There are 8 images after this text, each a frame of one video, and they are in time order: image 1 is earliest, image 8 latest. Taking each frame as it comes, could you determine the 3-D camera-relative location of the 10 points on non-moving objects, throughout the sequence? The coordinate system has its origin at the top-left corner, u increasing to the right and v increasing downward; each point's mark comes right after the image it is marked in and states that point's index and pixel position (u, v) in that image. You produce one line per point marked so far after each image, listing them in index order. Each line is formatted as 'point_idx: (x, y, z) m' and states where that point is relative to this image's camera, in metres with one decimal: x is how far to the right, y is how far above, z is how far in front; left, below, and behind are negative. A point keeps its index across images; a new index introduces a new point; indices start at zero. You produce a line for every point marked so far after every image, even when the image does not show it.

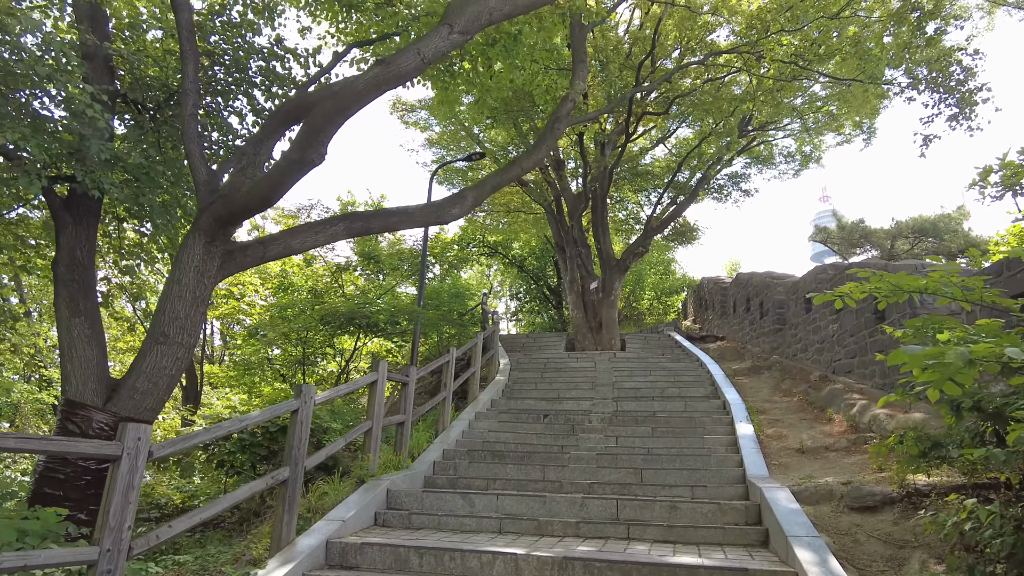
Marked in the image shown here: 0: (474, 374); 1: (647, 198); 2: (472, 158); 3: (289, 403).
0: (-0.6, -1.3, +9.5) m
1: (+3.3, +2.2, +15.9) m
2: (-0.7, +2.4, +12.1) m
3: (-1.5, -0.7, +4.3) m
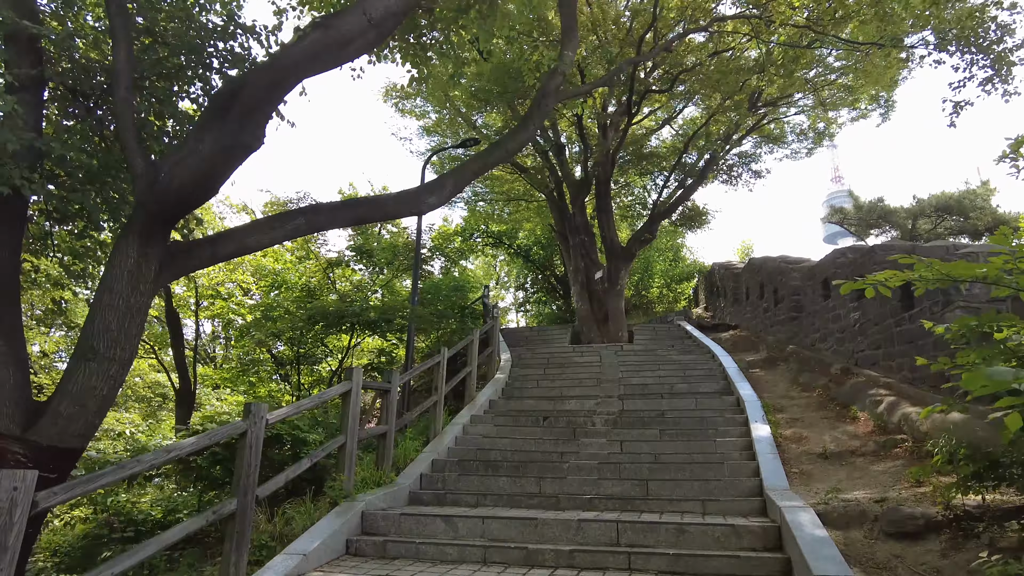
0: (-0.6, -1.2, +8.9) m
1: (+3.3, +2.5, +15.2) m
2: (-0.8, +2.6, +11.5) m
3: (-1.6, -0.8, +3.7) m
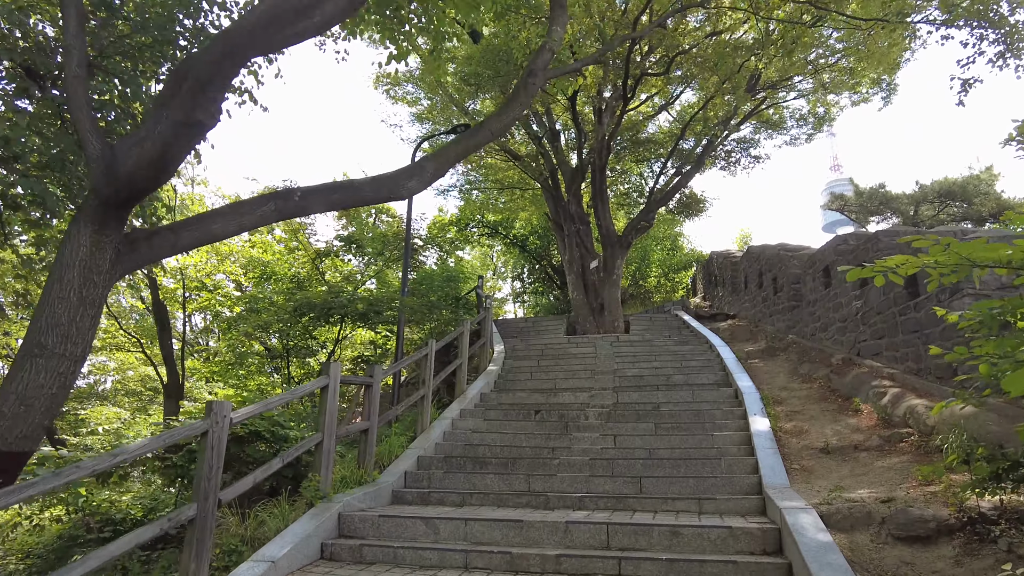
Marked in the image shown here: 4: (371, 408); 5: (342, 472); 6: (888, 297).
0: (-0.7, -1.0, +8.7) m
1: (+3.1, +2.7, +14.9) m
2: (-0.9, +2.7, +11.2) m
3: (-1.7, -0.7, +3.5) m
4: (-1.3, -1.1, +5.7) m
5: (-1.4, -1.5, +5.4) m
6: (+3.9, -0.1, +6.8) m
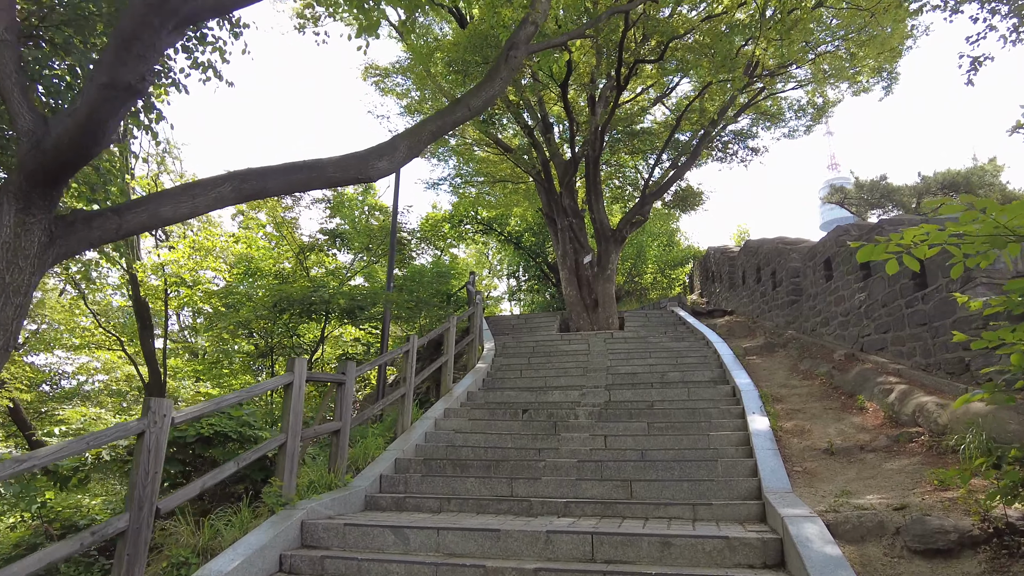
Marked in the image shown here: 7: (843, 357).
0: (-0.8, -1.0, +8.3) m
1: (+3.0, +2.8, +14.5) m
2: (-1.1, +2.8, +10.8) m
3: (-1.8, -0.7, +3.1) m
4: (-1.4, -1.0, +5.4) m
5: (-1.5, -1.4, +5.0) m
6: (+3.8, 0.0, +6.5) m
7: (+3.7, -0.8, +7.2) m
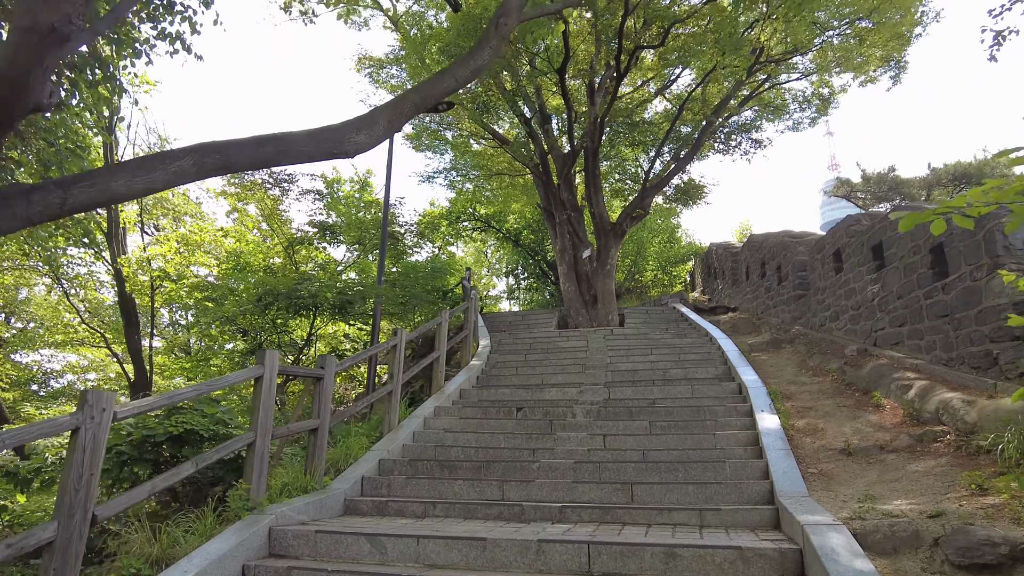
0: (-0.9, -0.9, +7.9) m
1: (+2.9, +2.9, +14.1) m
2: (-1.2, +2.9, +10.4) m
3: (-1.9, -0.6, +2.7) m
4: (-1.5, -0.9, +5.0) m
5: (-1.6, -1.3, +4.6) m
6: (+3.7, +0.1, +6.1) m
7: (+3.6, -0.7, +6.9) m
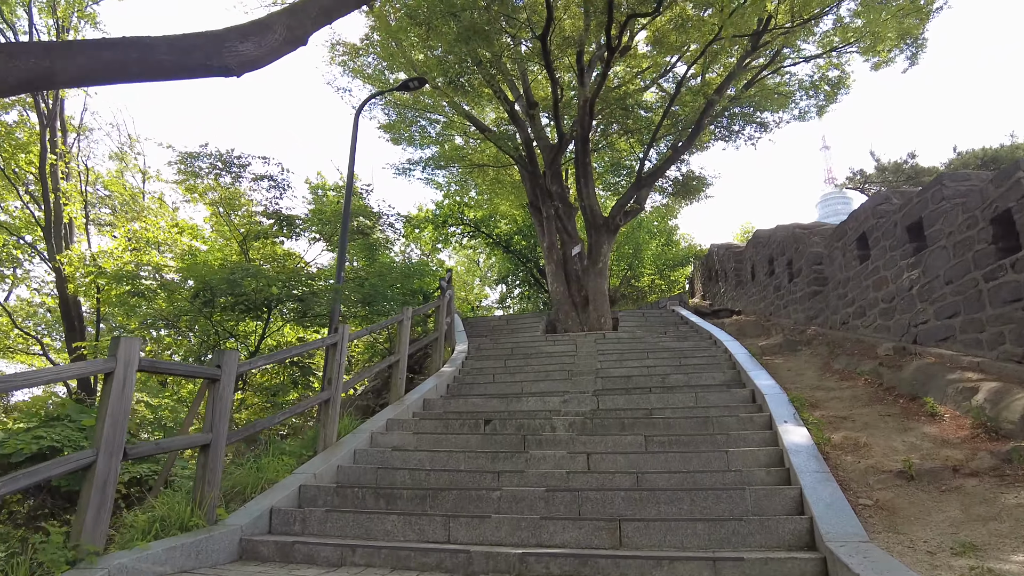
0: (-1.2, -0.8, +6.8) m
1: (+2.6, +2.8, +13.1) m
2: (-1.5, +2.9, +9.3) m
3: (-2.2, -0.4, +1.6) m
4: (-1.7, -0.7, +3.8) m
5: (-1.9, -1.2, +3.5) m
6: (+3.4, +0.2, +5.0) m
7: (+3.3, -0.6, +5.7) m
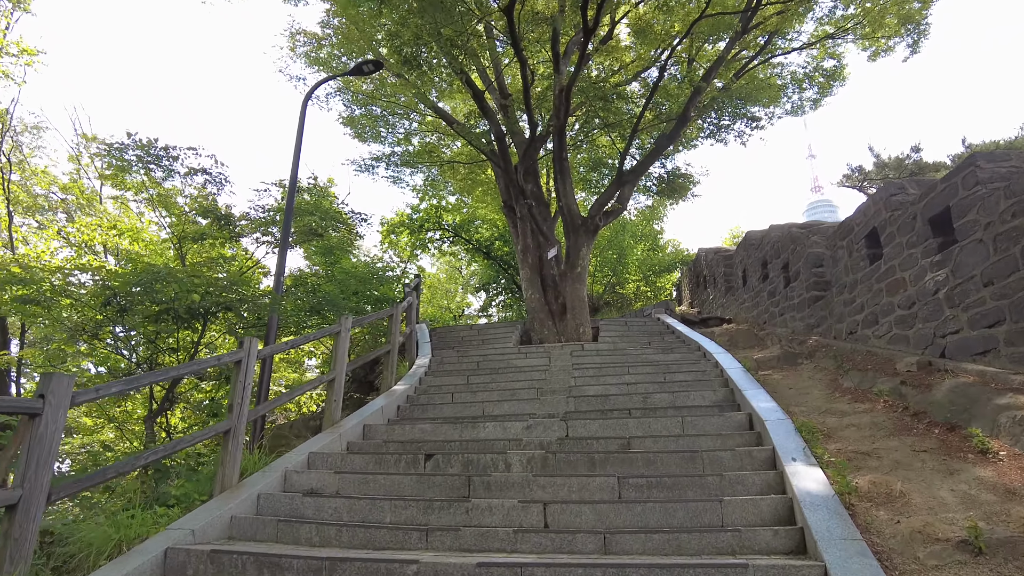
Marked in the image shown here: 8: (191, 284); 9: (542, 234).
0: (-1.6, -0.8, +5.8) m
1: (+2.1, +2.7, +12.2) m
2: (-1.9, +2.8, +8.4) m
3: (-2.5, -0.3, +0.5) m
4: (-2.1, -0.8, +2.8) m
5: (-2.2, -1.2, +2.4) m
6: (+3.1, +0.2, +4.1) m
7: (+2.9, -0.6, +4.8) m
8: (-3.7, 0.0, +7.7) m
9: (+0.5, +0.9, +10.9) m
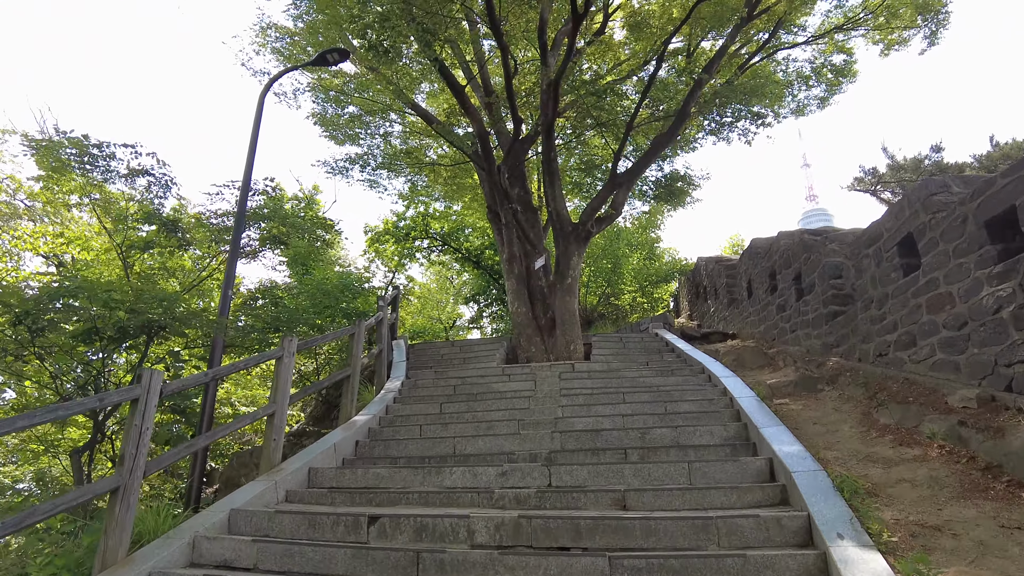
0: (-1.8, -1.0, +4.9) m
1: (+1.8, +2.5, +11.3) m
2: (-2.1, +2.7, +7.5) m
3: (-2.6, -0.4, -0.4) m
4: (-2.3, -0.8, +1.9) m
5: (-2.4, -1.3, +1.5) m
6: (+2.9, +0.1, +3.2) m
7: (+2.8, -0.7, +3.9) m
8: (-3.9, -0.1, +6.8) m
9: (+0.3, +0.7, +10.0) m
